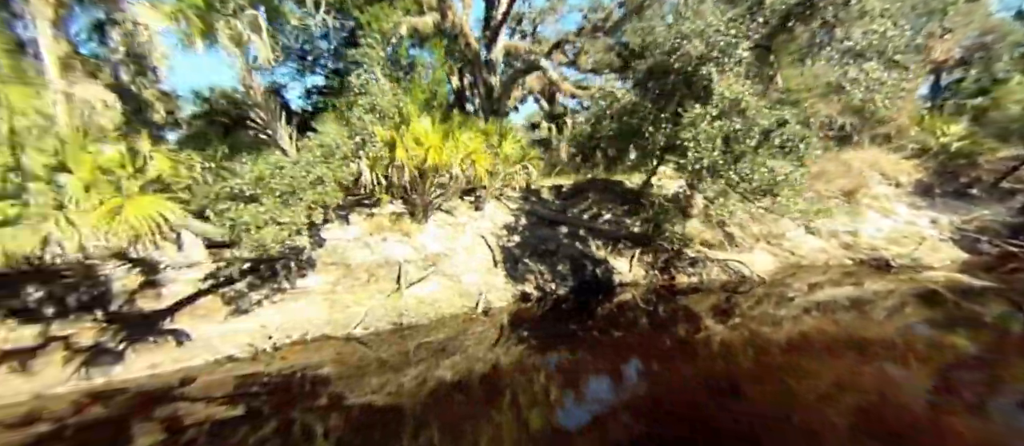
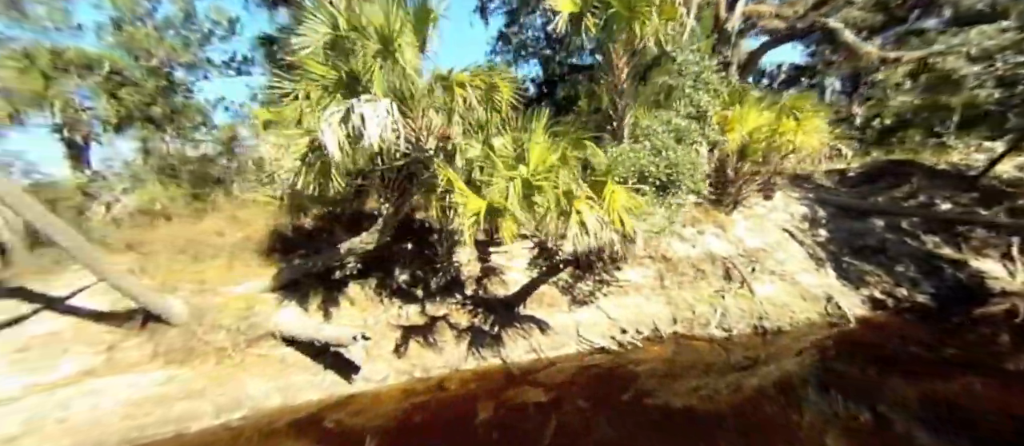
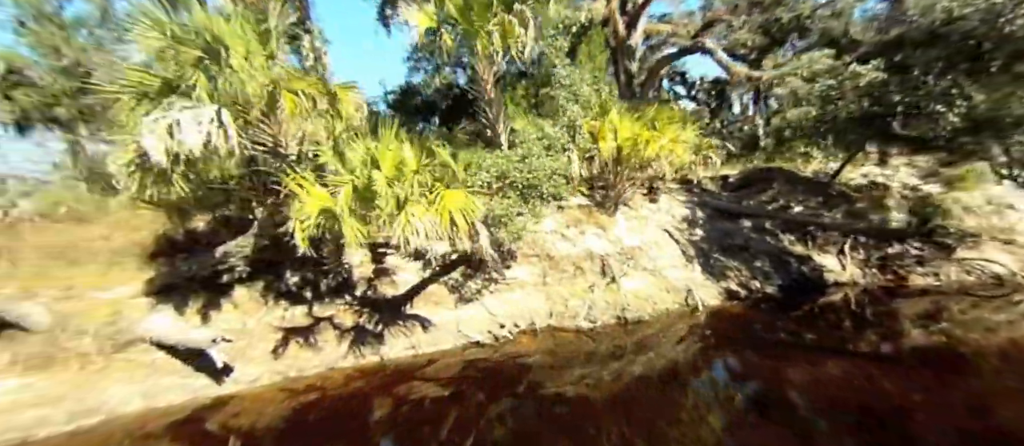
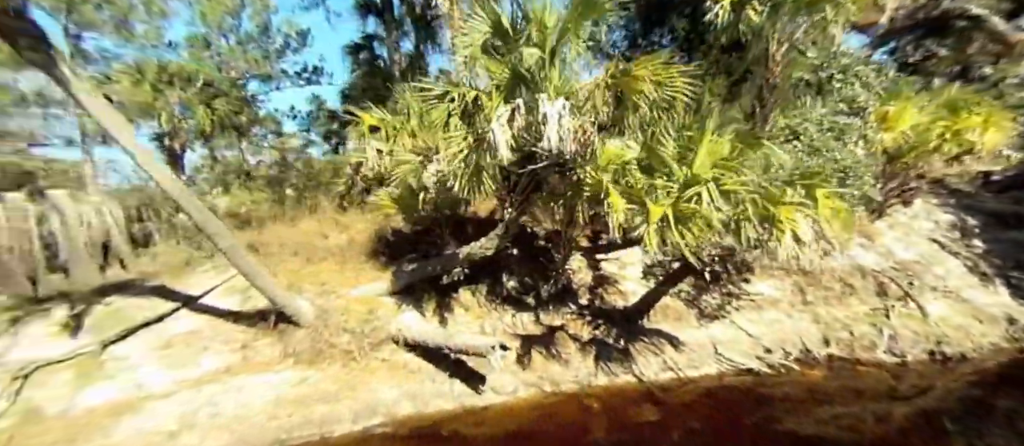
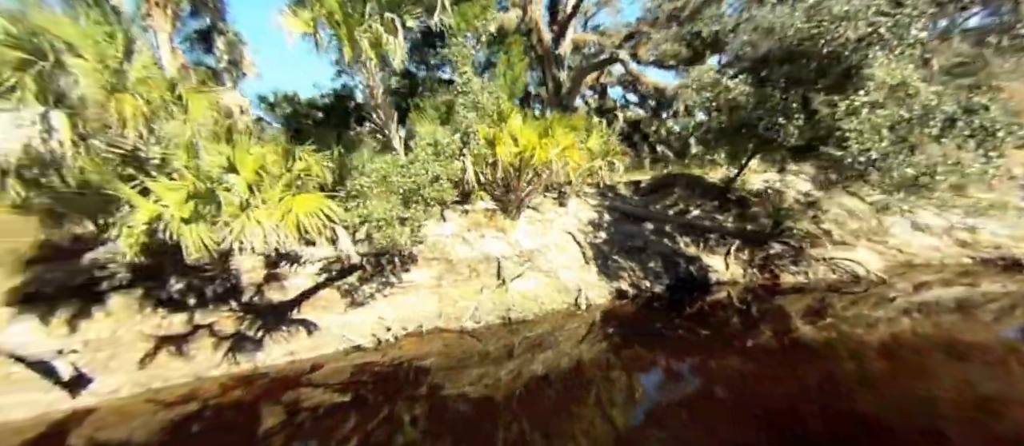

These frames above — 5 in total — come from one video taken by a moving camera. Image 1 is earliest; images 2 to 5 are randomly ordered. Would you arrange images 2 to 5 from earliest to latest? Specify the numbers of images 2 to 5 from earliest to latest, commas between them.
5, 3, 2, 4
